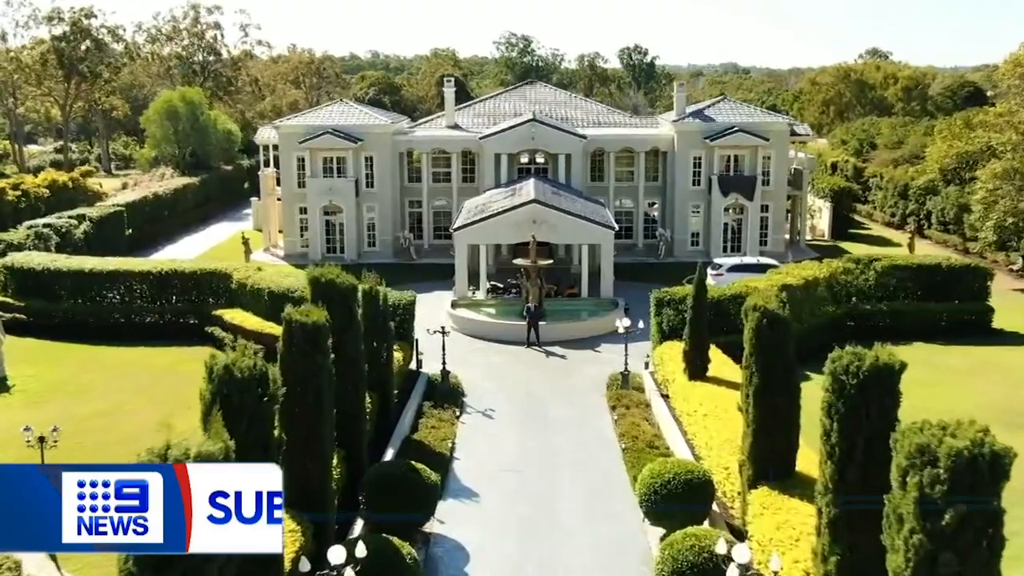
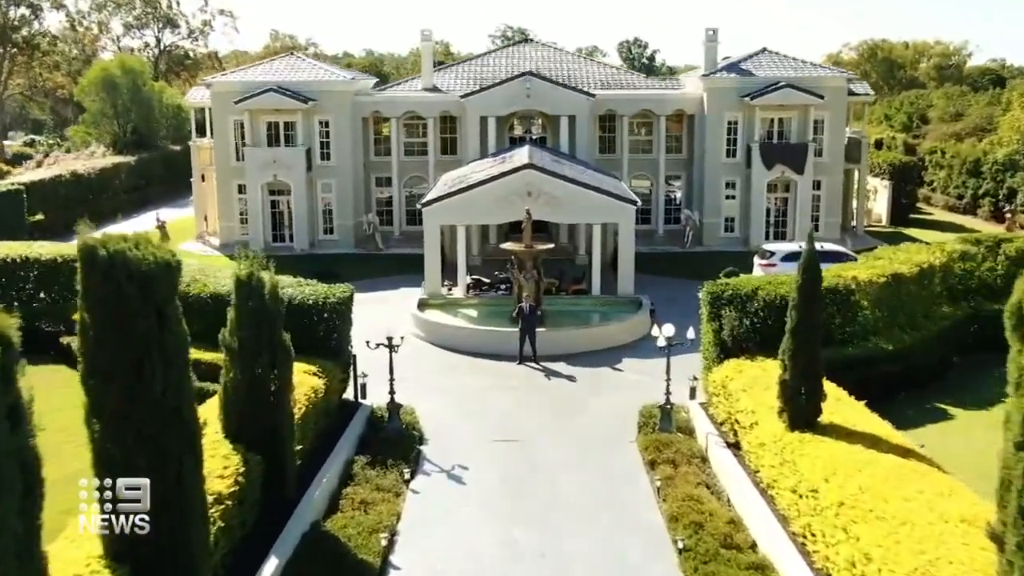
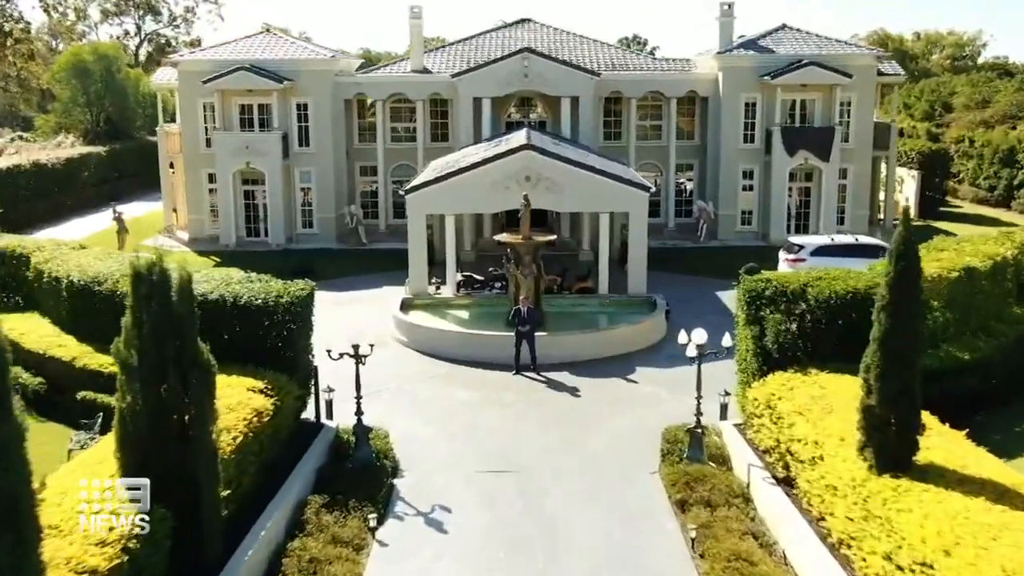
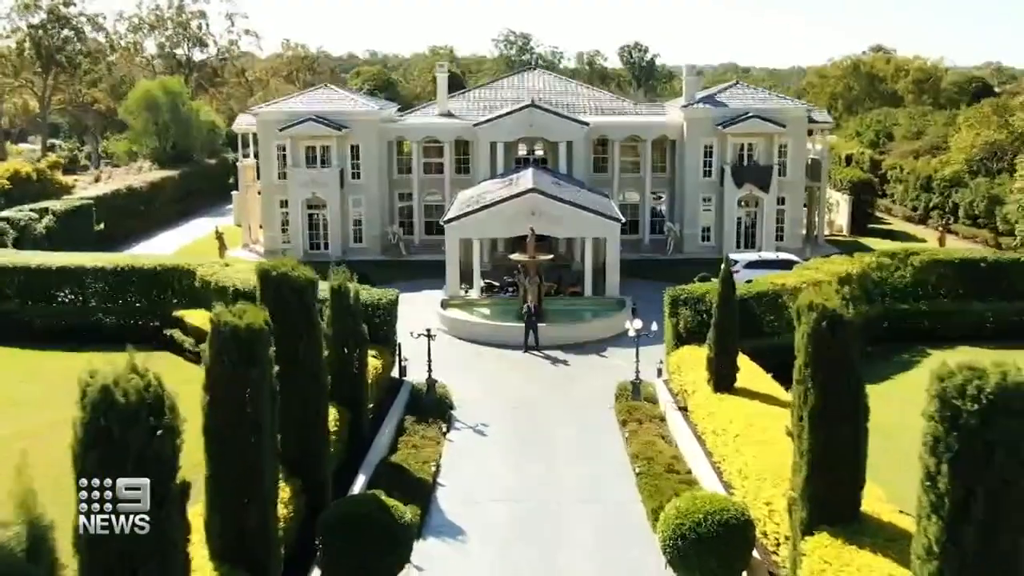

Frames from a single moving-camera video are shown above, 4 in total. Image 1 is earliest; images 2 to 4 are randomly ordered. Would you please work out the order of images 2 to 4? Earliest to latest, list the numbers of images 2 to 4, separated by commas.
4, 2, 3
